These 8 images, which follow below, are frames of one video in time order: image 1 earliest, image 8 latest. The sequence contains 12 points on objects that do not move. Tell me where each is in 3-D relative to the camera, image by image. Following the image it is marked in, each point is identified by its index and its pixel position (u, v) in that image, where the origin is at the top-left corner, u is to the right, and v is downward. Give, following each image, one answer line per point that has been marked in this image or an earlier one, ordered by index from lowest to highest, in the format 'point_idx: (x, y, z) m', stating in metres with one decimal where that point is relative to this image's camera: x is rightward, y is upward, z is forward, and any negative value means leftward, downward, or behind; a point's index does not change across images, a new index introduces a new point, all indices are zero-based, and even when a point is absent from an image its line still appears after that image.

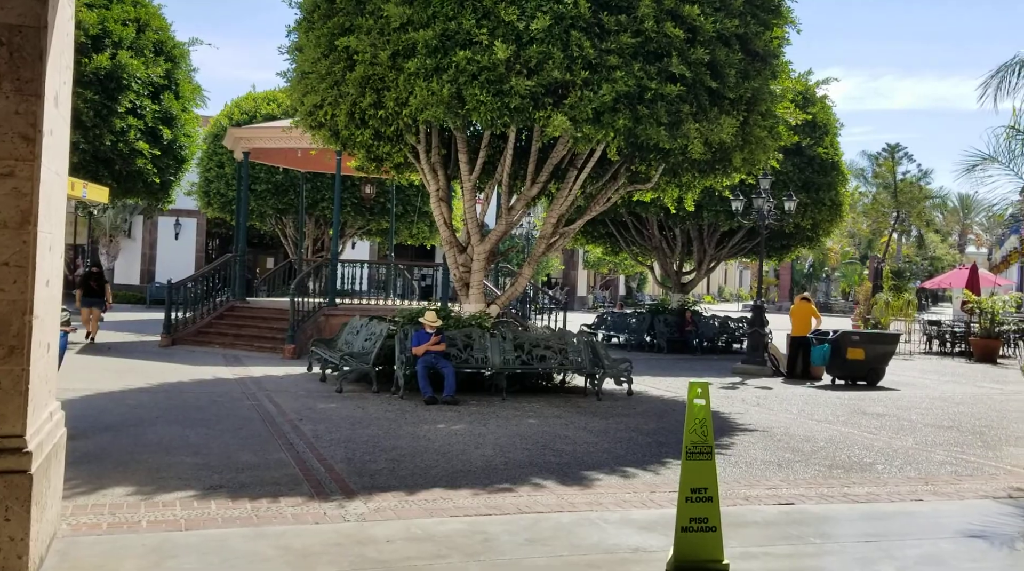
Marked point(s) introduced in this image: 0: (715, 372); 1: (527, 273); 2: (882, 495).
0: (+4.0, -1.7, +18.2) m
1: (+0.3, +0.2, +14.4) m
2: (+2.9, -1.6, +7.3) m
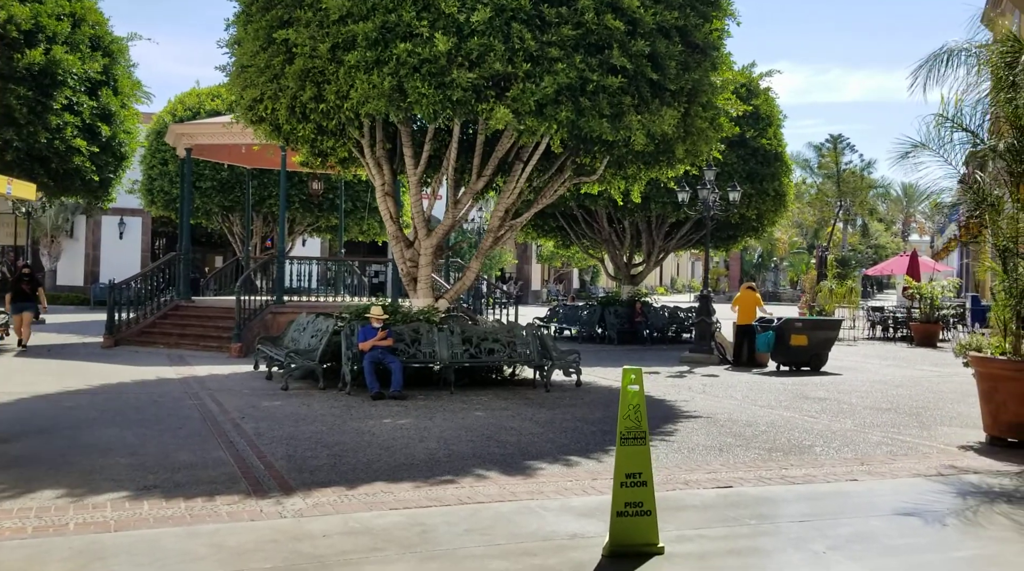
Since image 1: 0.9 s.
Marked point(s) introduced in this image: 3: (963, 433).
0: (+3.0, -1.5, +18.4) m
1: (-0.6, +0.3, +14.4) m
2: (+2.5, -1.5, +7.5) m
3: (+4.8, -1.6, +9.8) m
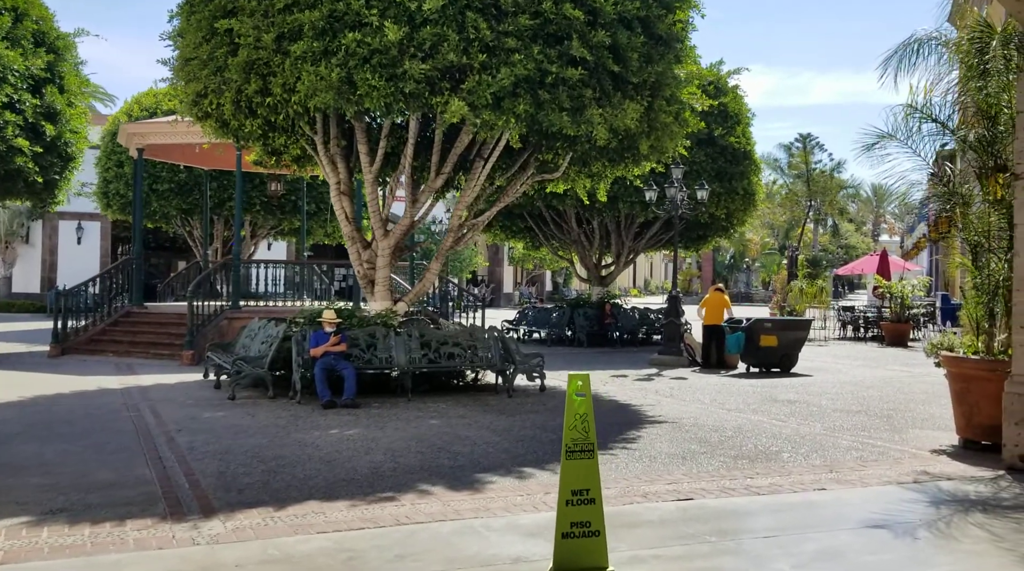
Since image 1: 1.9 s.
0: (+2.3, -1.5, +18.0) m
1: (-1.1, +0.3, +13.9) m
2: (+2.1, -1.5, +7.0) m
3: (+4.3, -1.5, +9.5) m
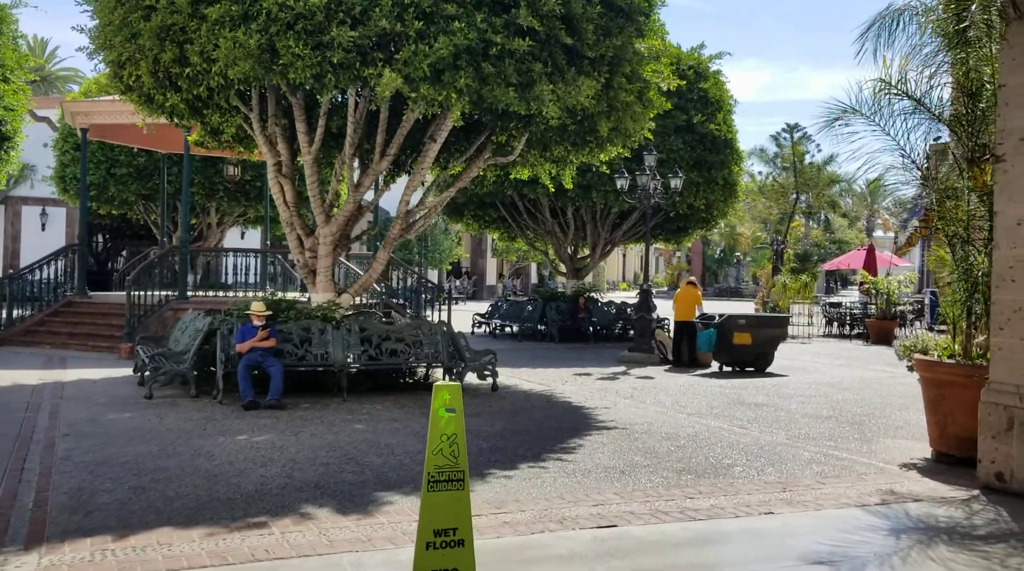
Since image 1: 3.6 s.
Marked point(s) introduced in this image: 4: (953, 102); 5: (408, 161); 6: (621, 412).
0: (+1.6, -1.4, +17.1) m
1: (-1.8, +0.4, +13.0) m
2: (+1.4, -1.5, +6.2) m
3: (+3.7, -1.5, +8.6) m
4: (+3.8, +1.5, +7.9) m
5: (-1.5, +1.8, +13.4) m
6: (+1.3, -1.5, +10.7) m
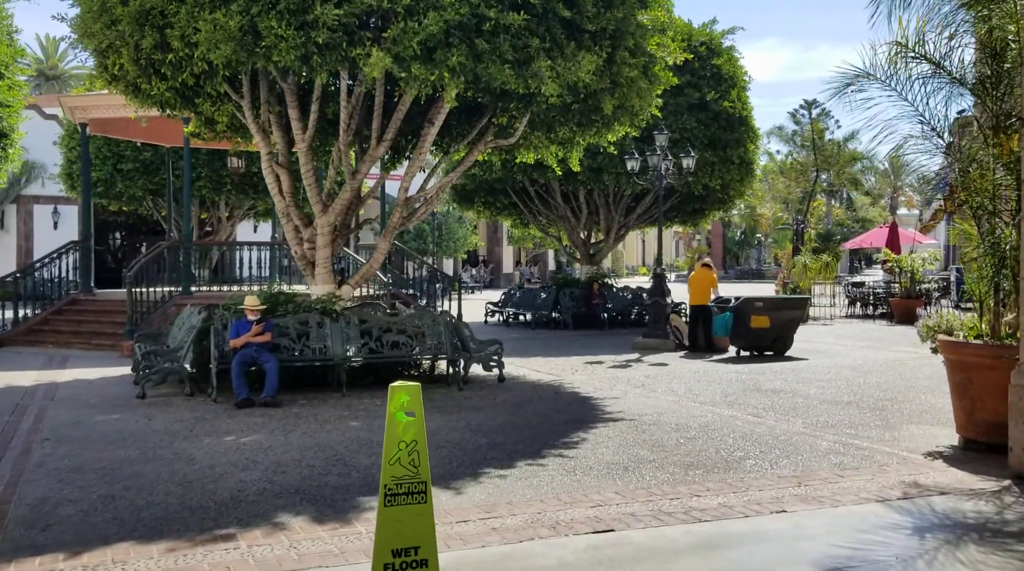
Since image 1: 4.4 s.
0: (+1.8, -1.1, +16.6) m
1: (-1.7, +0.5, +12.6) m
2: (+1.4, -1.4, +5.7) m
3: (+3.7, -1.3, +8.1) m
4: (+3.7, +1.7, +7.3) m
5: (-1.5, +1.9, +13.0) m
6: (+1.3, -1.3, +10.3) m
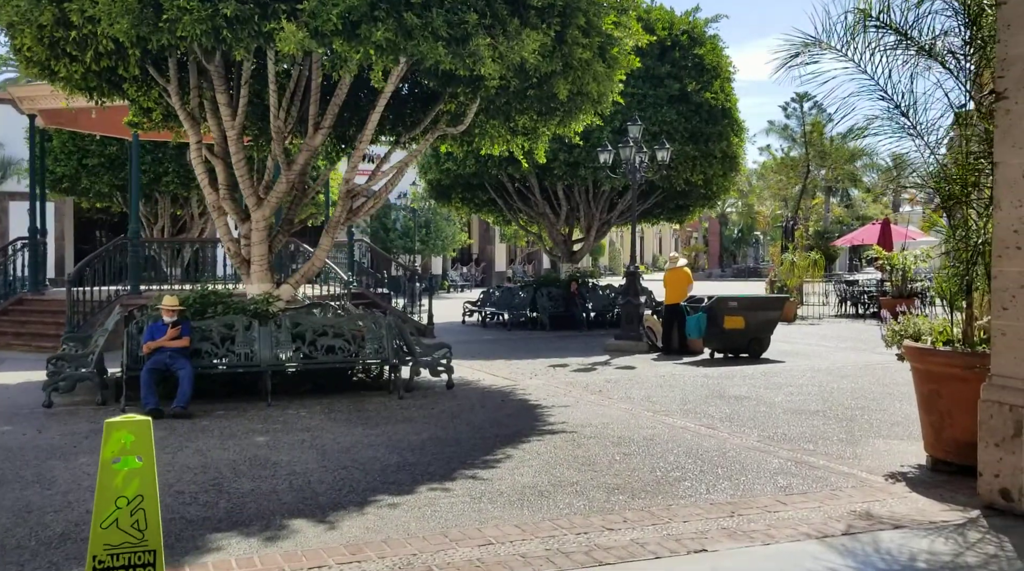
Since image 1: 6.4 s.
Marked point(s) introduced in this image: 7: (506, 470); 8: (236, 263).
0: (+1.2, -1.1, +15.8) m
1: (-2.3, +0.5, +11.8) m
2: (+0.7, -1.4, +4.9) m
3: (+3.0, -1.3, +7.3) m
4: (+3.0, +1.7, +6.5) m
5: (-2.1, +1.9, +12.2) m
6: (+0.7, -1.3, +9.4) m
7: (0.0, -1.3, +6.6) m
8: (-3.4, +0.3, +11.5) m
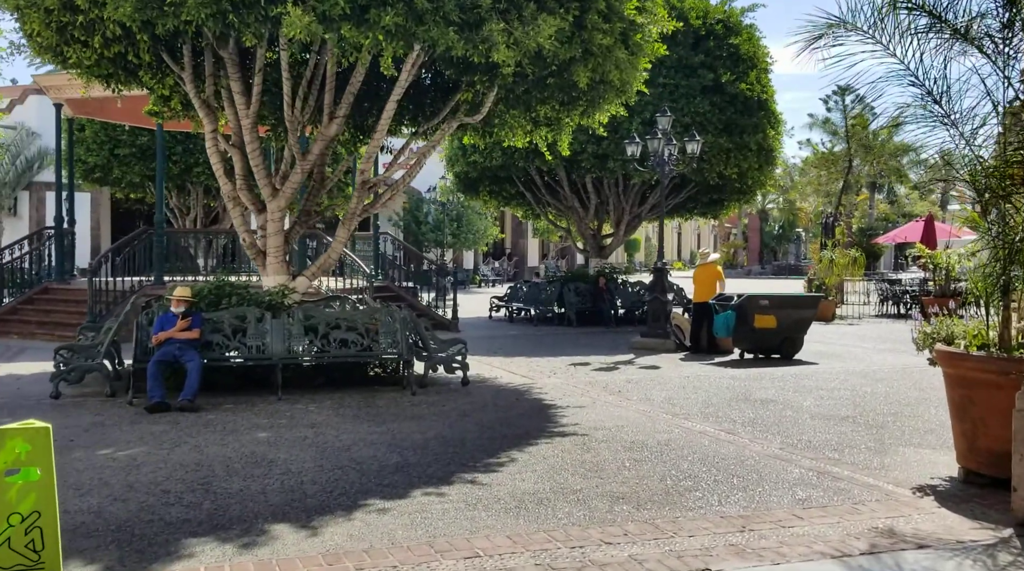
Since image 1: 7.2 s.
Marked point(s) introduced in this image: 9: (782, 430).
0: (+1.6, -1.0, +15.4) m
1: (-2.1, +0.6, +11.6) m
2: (+0.7, -1.3, +4.5) m
3: (+3.1, -1.3, +6.8) m
4: (+3.1, +1.7, +6.0) m
5: (-1.8, +2.0, +11.9) m
6: (+0.8, -1.2, +9.1) m
7: (0.0, -1.3, +6.3) m
8: (-3.2, +0.4, +11.4) m
9: (+2.3, -1.2, +8.1) m
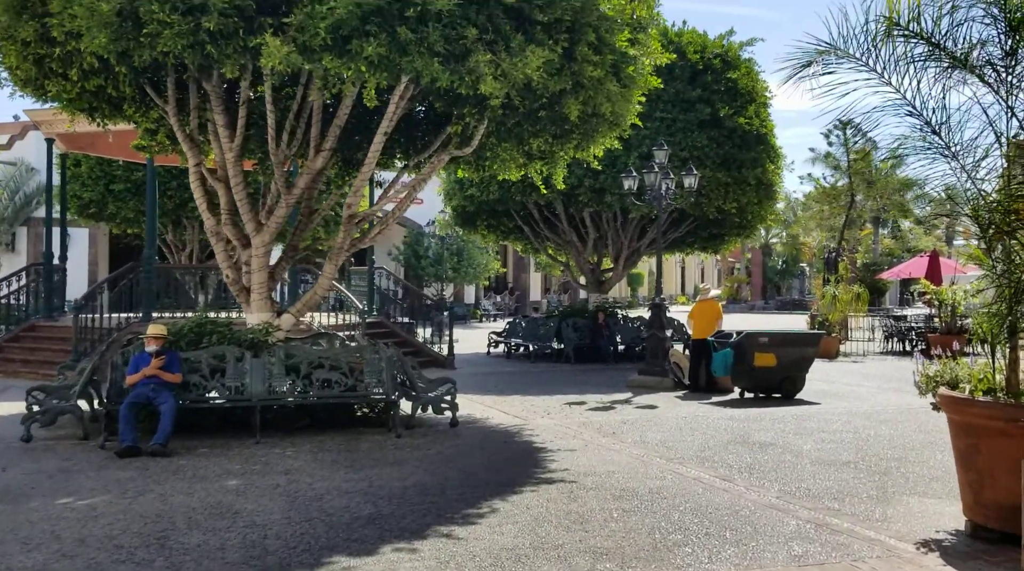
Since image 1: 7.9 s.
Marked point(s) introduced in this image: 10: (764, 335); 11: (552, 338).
0: (+1.5, -1.6, +15.0) m
1: (-2.2, +0.2, +11.3) m
2: (+0.5, -1.5, +4.2) m
3: (+2.9, -1.6, +6.4) m
4: (+3.0, +1.5, +5.8) m
5: (-1.9, +1.6, +11.7) m
6: (+0.7, -1.6, +8.7) m
7: (-0.2, -1.5, +6.0) m
8: (-3.3, -0.1, +11.1) m
9: (+2.2, -1.6, +7.7) m
10: (+3.6, -0.7, +13.1) m
11: (+0.9, -1.1, +19.6) m
